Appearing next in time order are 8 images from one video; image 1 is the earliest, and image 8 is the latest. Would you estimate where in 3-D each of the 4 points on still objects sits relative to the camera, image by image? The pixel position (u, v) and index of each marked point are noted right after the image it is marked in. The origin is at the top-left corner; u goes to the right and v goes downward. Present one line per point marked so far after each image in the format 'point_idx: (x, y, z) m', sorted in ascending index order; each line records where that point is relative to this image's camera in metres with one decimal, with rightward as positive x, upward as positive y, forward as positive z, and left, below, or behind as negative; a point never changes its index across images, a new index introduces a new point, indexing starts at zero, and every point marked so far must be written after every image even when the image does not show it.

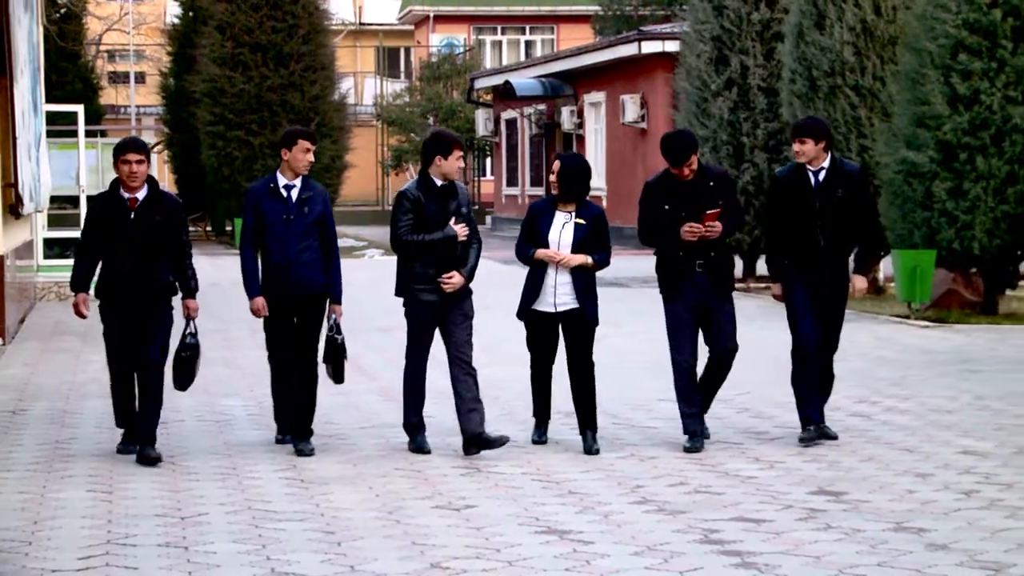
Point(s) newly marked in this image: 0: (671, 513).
0: (+0.9, -1.3, +7.2) m
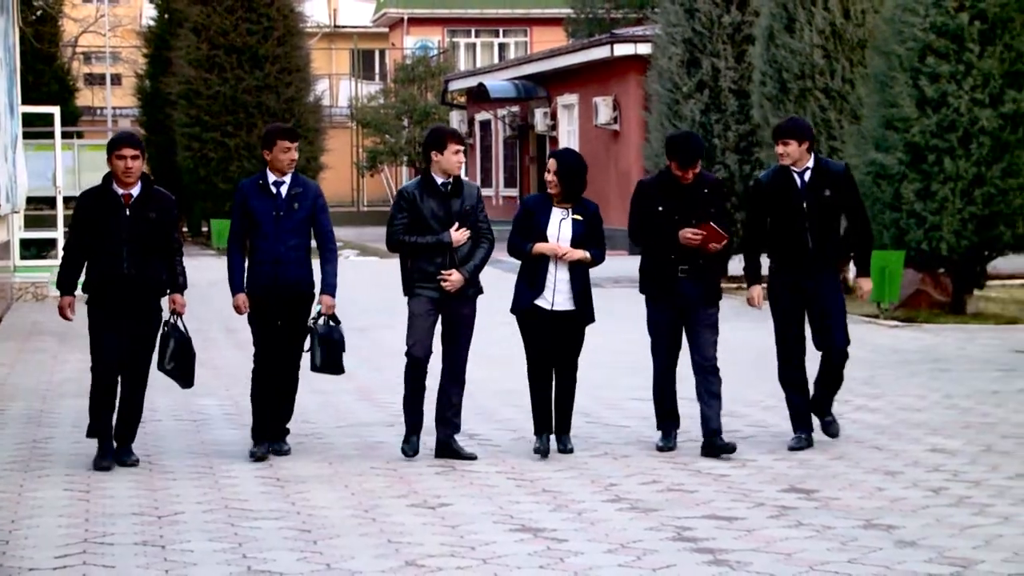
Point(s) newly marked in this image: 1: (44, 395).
0: (+0.8, -1.3, +6.9) m
1: (-4.4, -1.0, +10.6) m
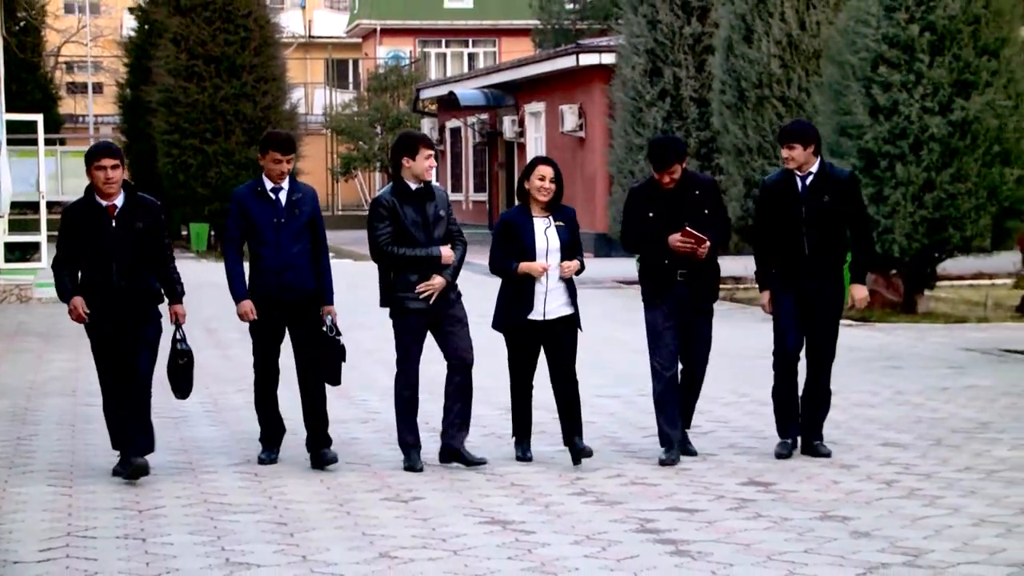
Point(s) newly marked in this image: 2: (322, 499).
0: (+0.6, -1.4, +7.2) m
1: (-4.6, -1.0, +10.7) m
2: (-1.2, -1.3, +7.3) m
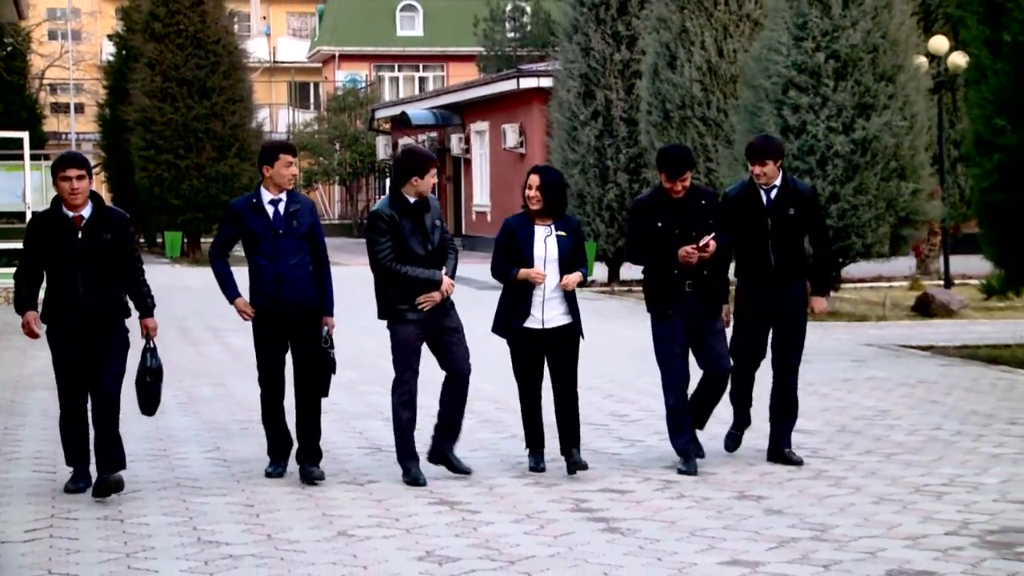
0: (+0.2, -1.4, +7.8) m
1: (-5.0, -1.0, +11.3) m
2: (-1.6, -1.4, +7.9) m
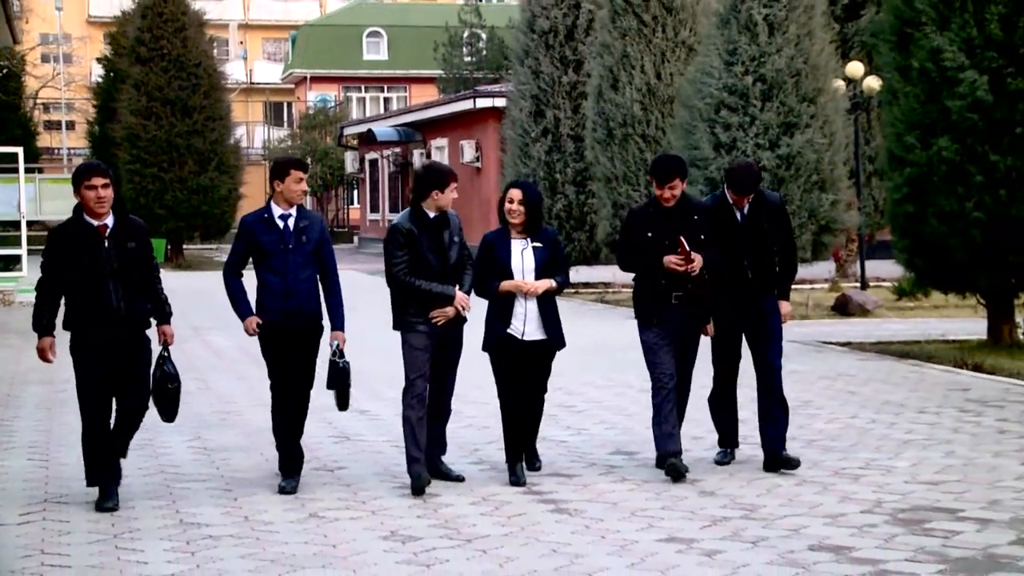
0: (-0.1, -1.4, +8.5) m
1: (-5.4, -1.0, +11.9) m
2: (-1.9, -1.4, +8.6) m
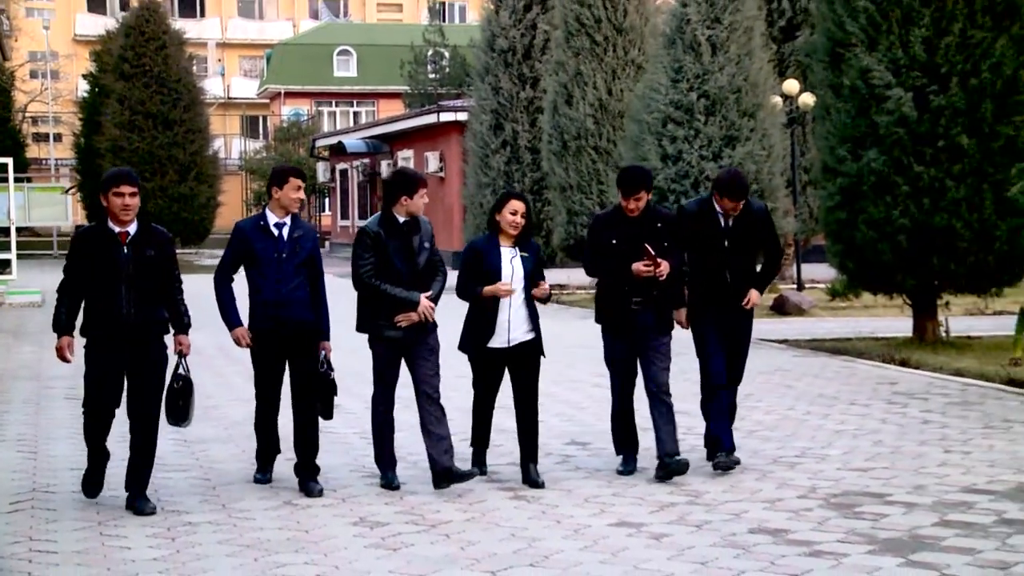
0: (-0.4, -1.4, +9.1) m
1: (-5.8, -1.1, +12.3) m
2: (-2.2, -1.4, +9.1) m
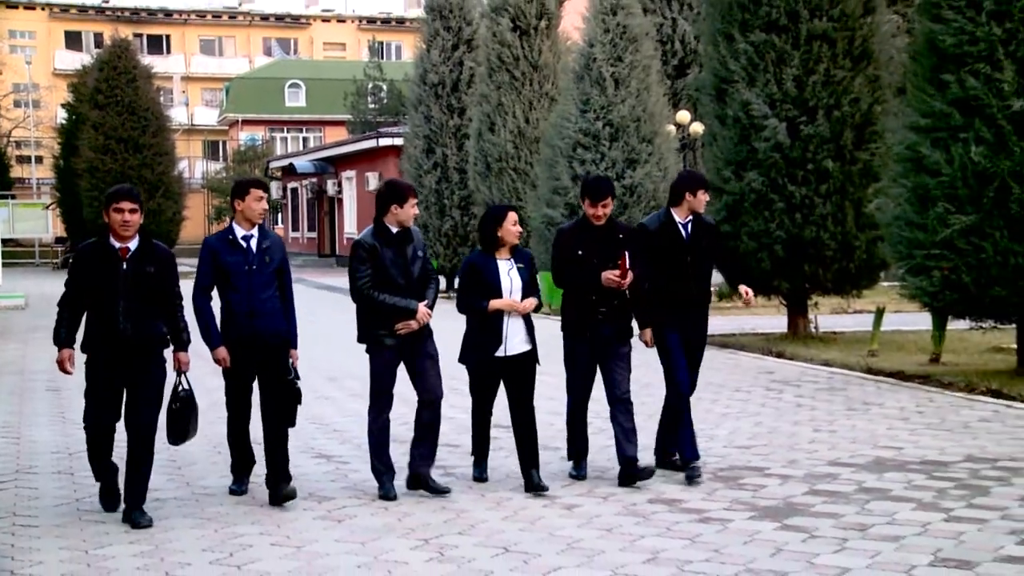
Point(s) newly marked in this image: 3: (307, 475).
0: (-1.0, -1.4, +10.3) m
1: (-6.5, -1.2, +13.3) m
2: (-2.8, -1.4, +10.2) m
3: (-1.7, -1.6, +9.4) m
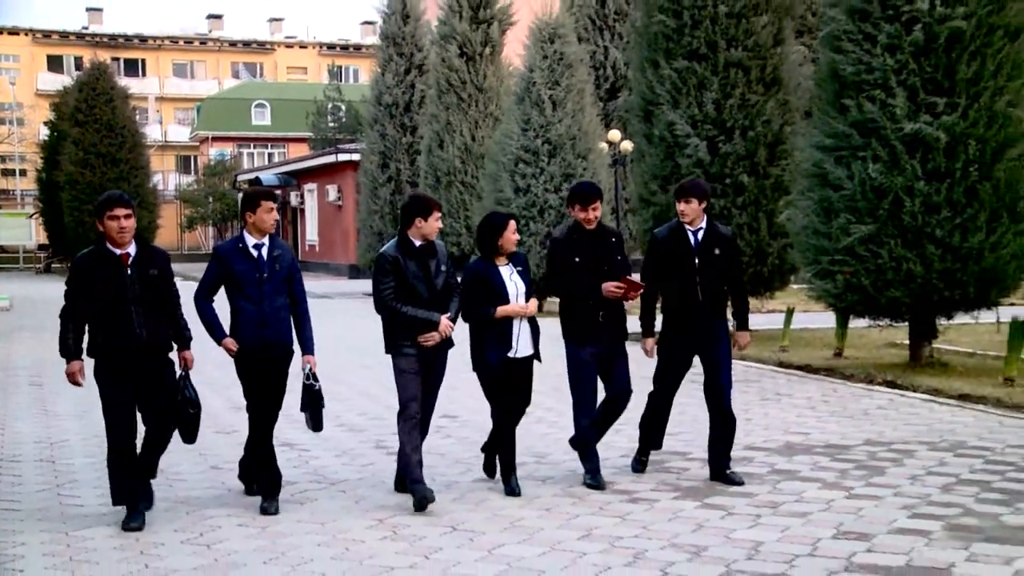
0: (-1.5, -1.5, +11.2) m
1: (-7.1, -1.2, +14.0) m
2: (-3.3, -1.5, +11.1) m
3: (-2.2, -1.6, +10.3) m
